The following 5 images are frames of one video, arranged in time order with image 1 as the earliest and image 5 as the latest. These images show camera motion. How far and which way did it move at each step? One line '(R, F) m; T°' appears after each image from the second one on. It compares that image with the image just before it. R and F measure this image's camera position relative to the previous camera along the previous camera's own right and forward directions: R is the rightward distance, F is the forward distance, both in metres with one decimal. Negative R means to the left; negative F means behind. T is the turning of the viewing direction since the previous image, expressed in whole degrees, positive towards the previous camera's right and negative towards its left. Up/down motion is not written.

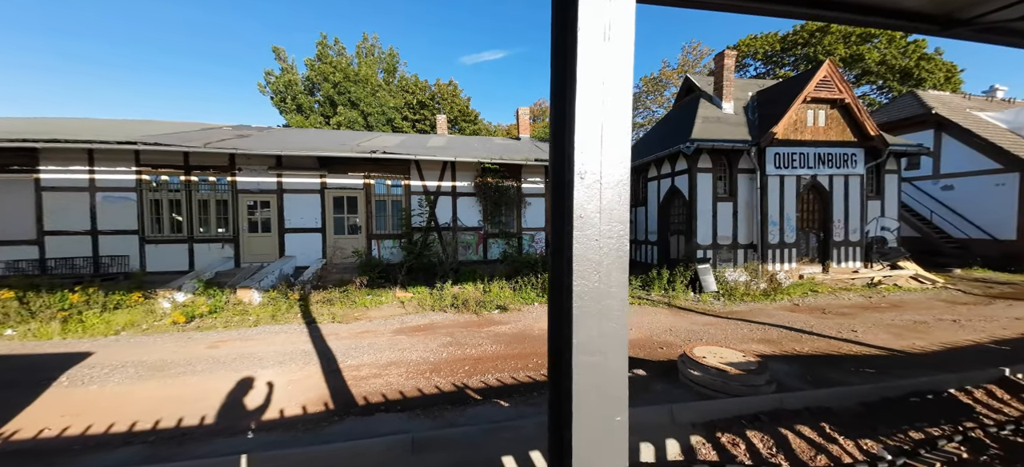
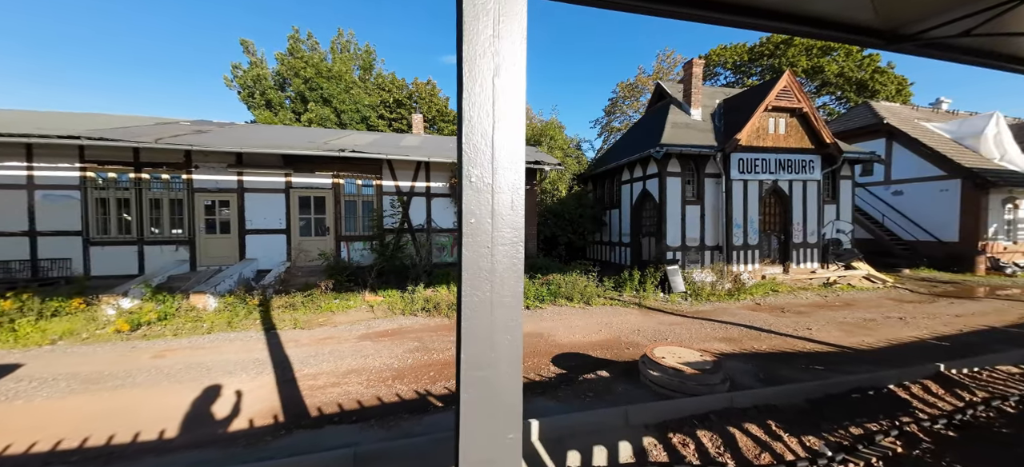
(+0.2, 0.0) m; +3°
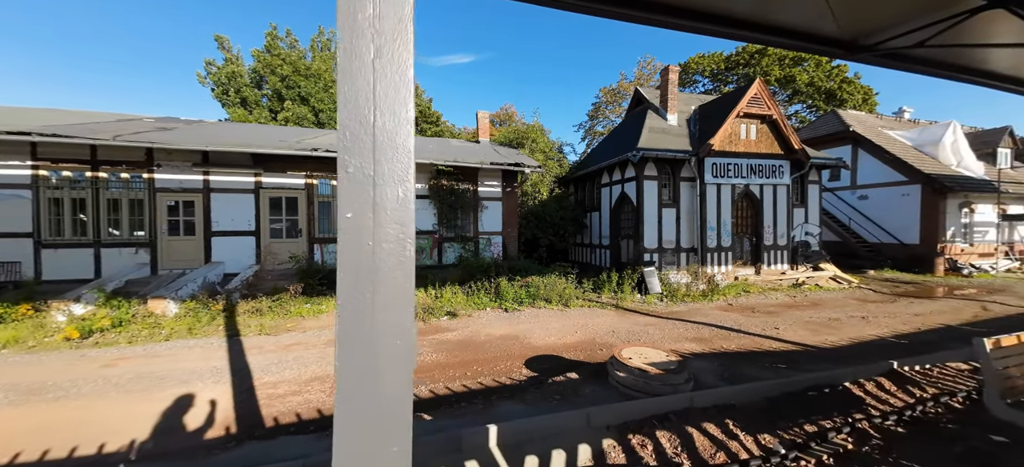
(+0.2, 0.0) m; +2°
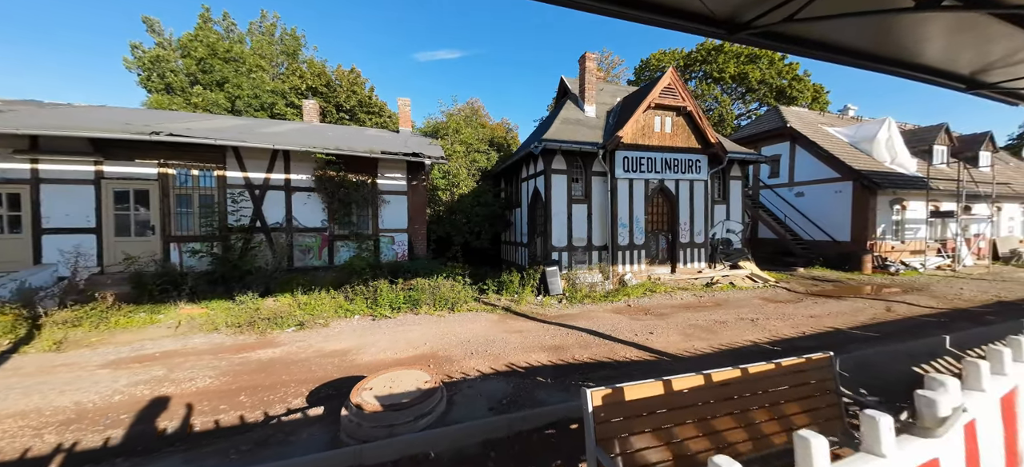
(+2.4, +0.8) m; +2°
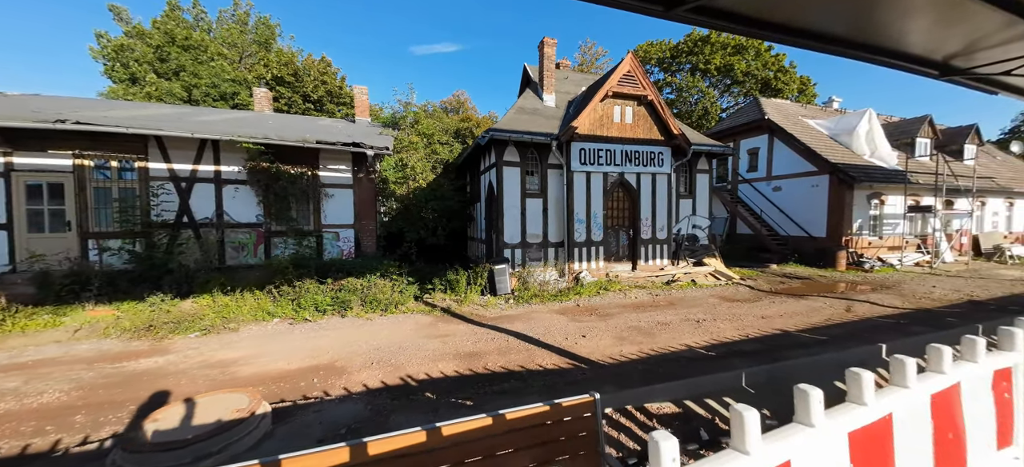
(+1.3, +0.5) m; 0°
